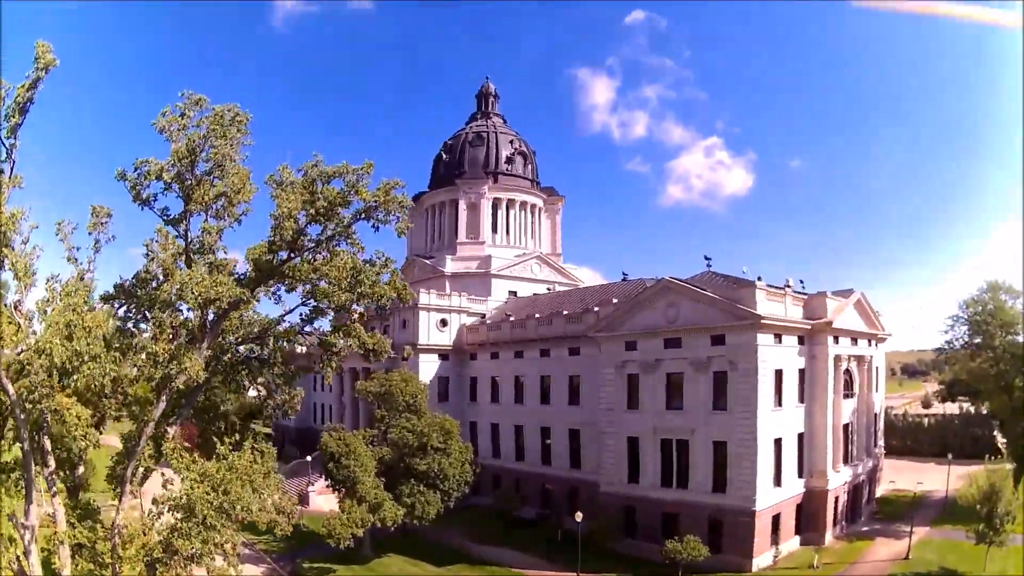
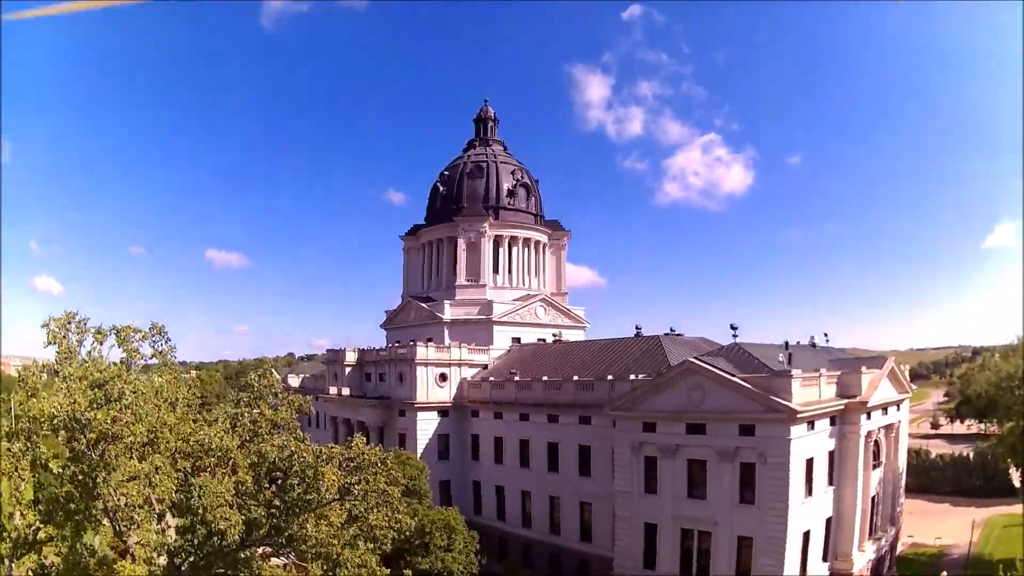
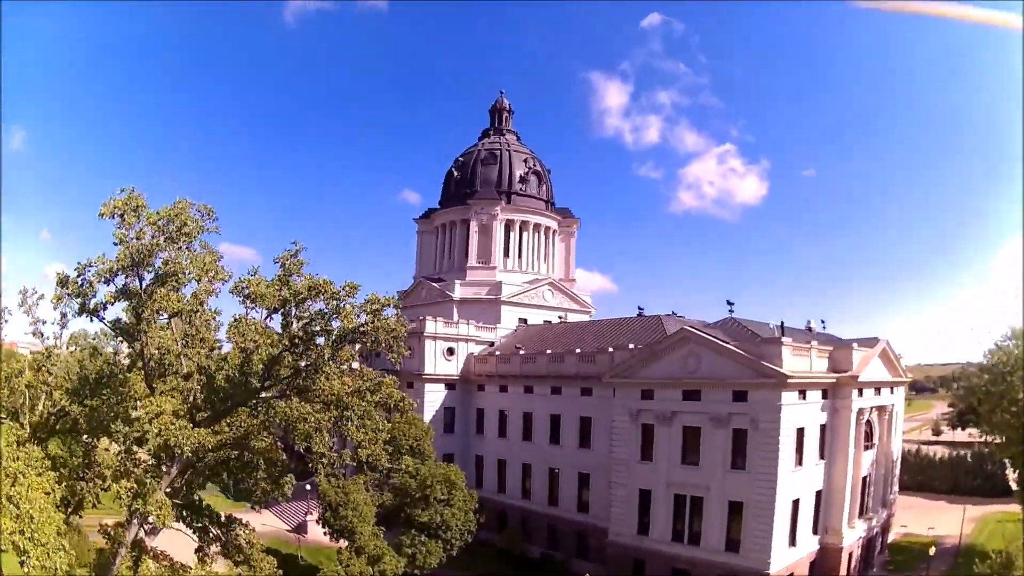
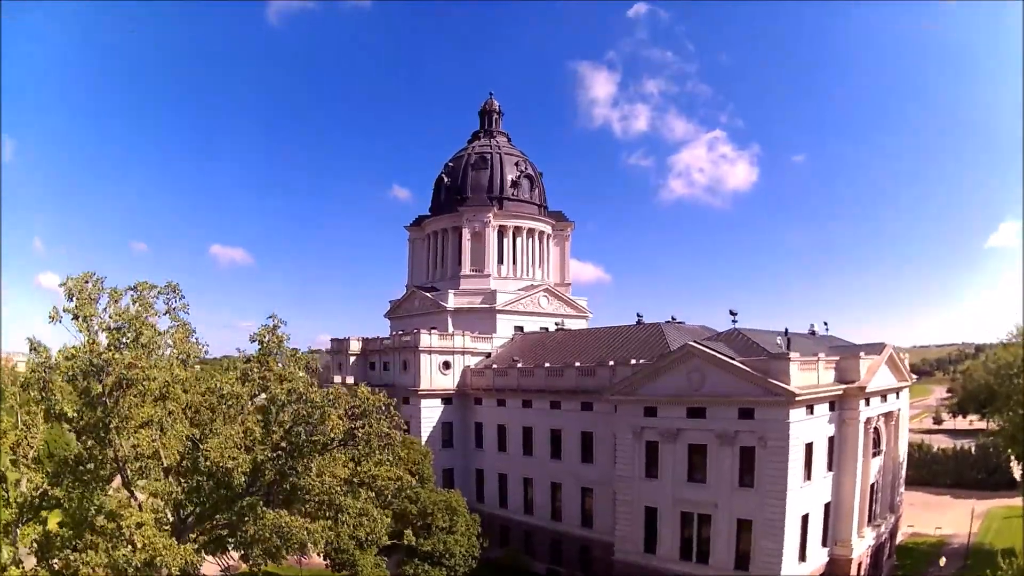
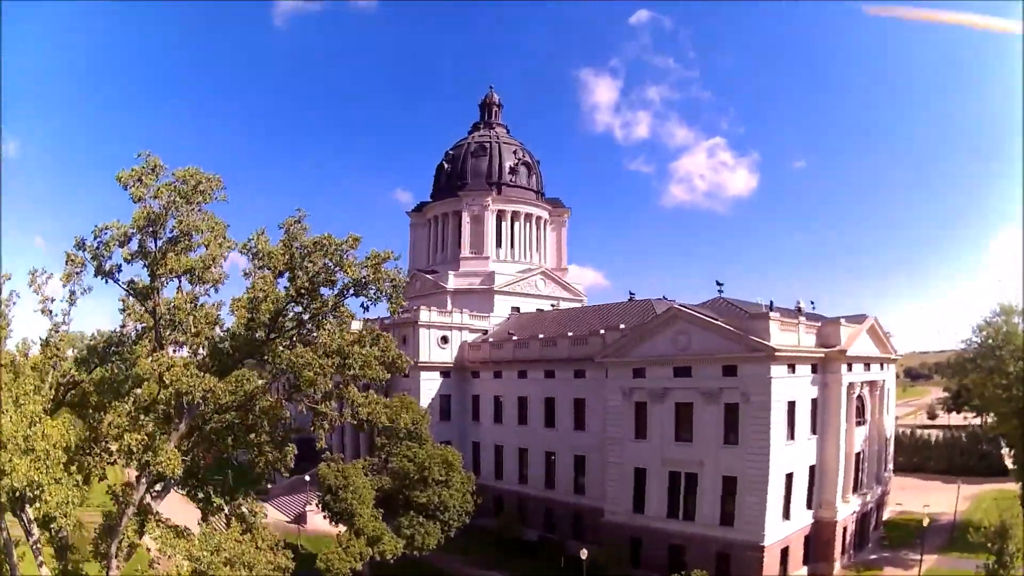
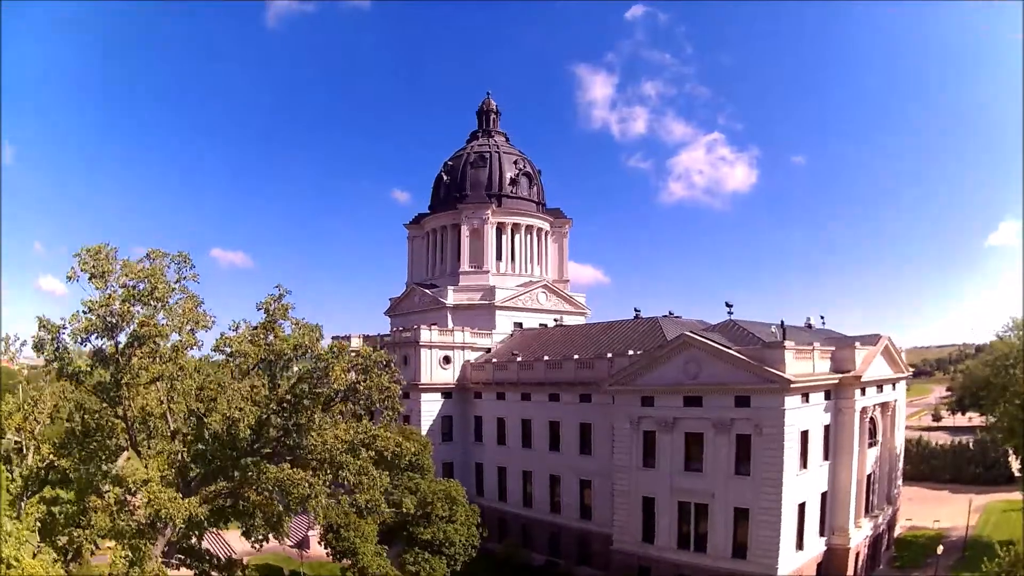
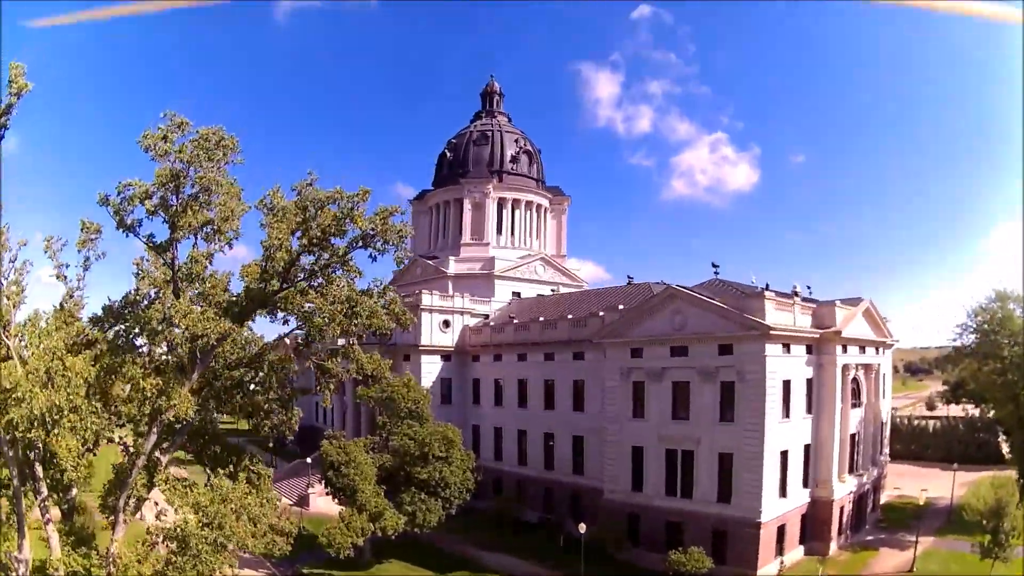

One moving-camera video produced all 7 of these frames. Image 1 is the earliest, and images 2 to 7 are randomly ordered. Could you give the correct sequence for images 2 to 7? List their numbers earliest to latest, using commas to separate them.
7, 5, 3, 6, 4, 2
